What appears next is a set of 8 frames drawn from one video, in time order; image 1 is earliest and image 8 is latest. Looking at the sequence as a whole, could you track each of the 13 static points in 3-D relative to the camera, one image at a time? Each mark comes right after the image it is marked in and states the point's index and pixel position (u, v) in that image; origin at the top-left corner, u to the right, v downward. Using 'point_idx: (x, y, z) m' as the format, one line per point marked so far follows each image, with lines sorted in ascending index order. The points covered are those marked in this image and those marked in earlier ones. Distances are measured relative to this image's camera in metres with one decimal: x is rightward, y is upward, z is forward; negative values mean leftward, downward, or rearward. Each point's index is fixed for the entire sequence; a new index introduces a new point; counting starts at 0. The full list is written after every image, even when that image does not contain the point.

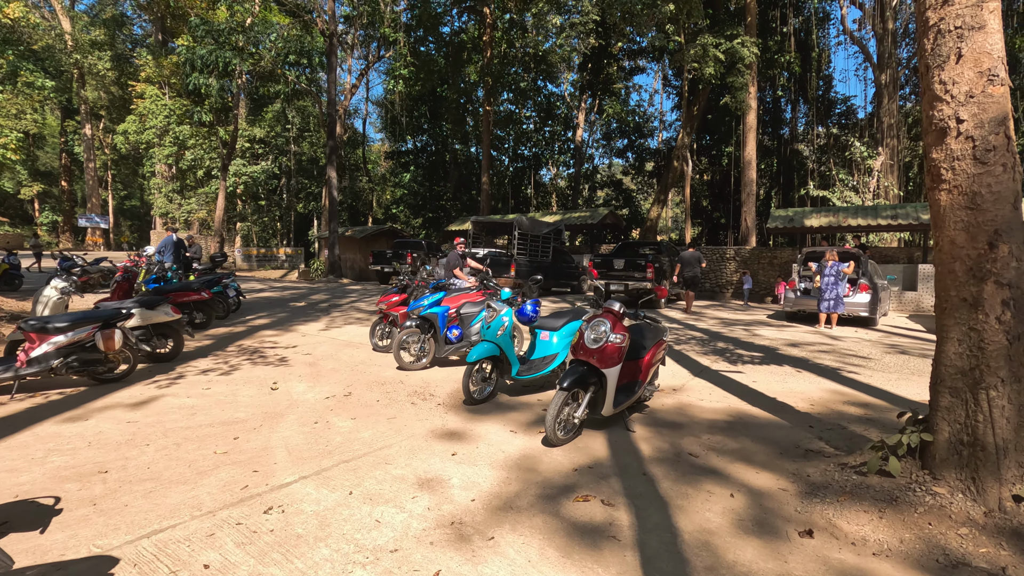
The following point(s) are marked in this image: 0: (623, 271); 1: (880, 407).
0: (+2.8, +0.4, +13.7) m
1: (+3.5, -1.1, +5.0) m
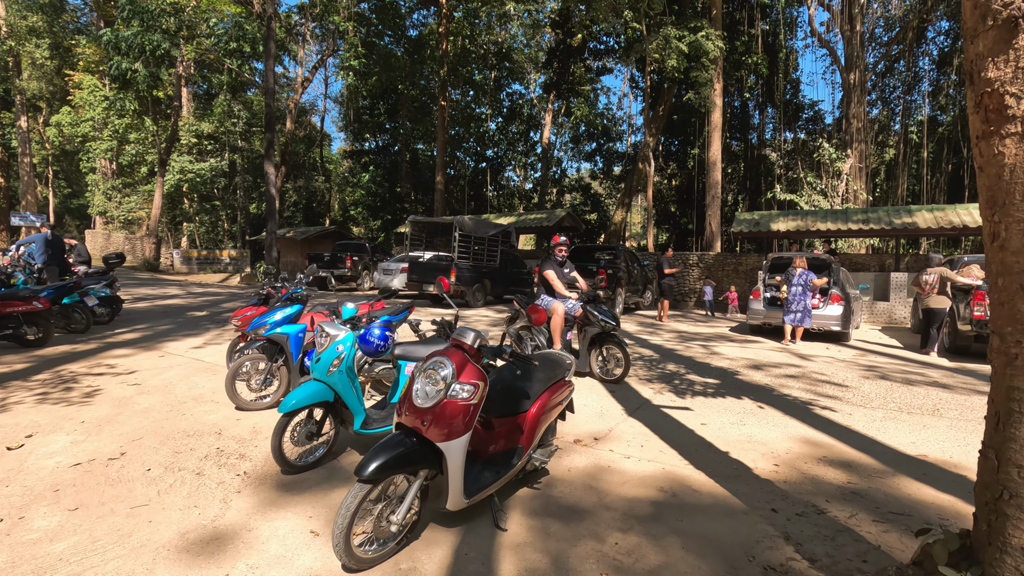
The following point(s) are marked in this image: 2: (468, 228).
0: (+1.4, +0.2, +12.3) m
1: (+2.4, -1.2, +3.7) m
2: (-1.2, +1.6, +13.9) m
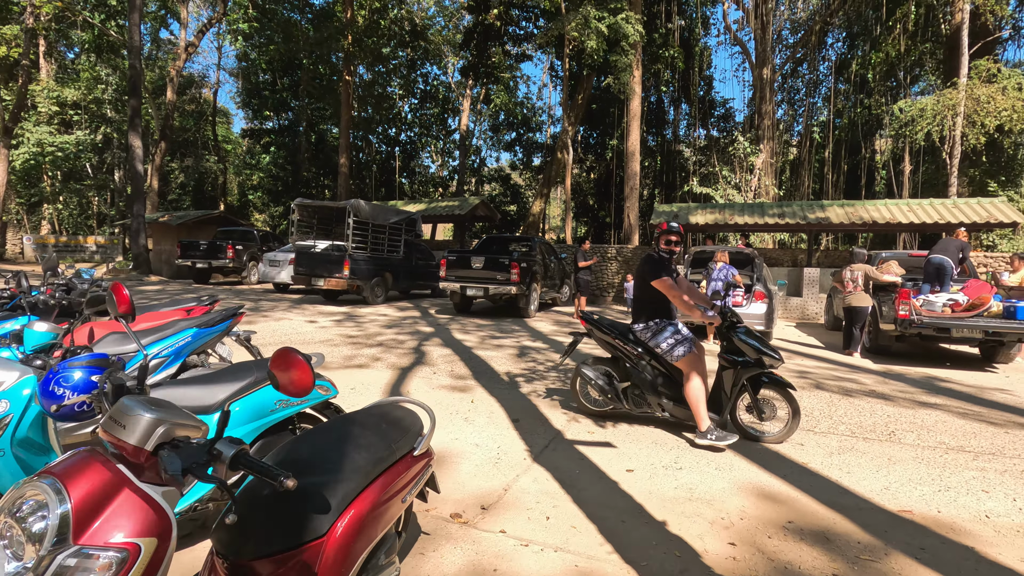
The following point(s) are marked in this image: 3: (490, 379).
0: (-0.6, +0.3, +11.0) m
1: (+1.7, -1.3, +2.6) m
2: (-3.3, +1.7, +12.2) m
3: (-0.3, -1.0, +5.8) m
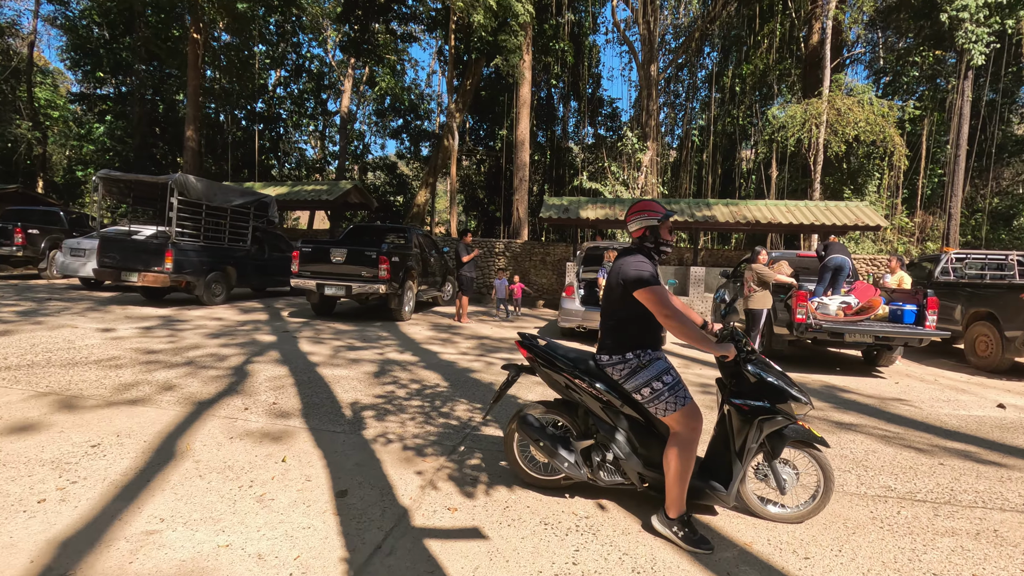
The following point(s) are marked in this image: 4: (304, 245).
0: (-2.9, +0.4, +9.3) m
1: (+1.0, -1.3, +1.5) m
2: (-5.8, +1.8, +9.8) m
3: (-1.5, -1.0, +4.3) m
4: (-3.6, +0.8, +9.4) m
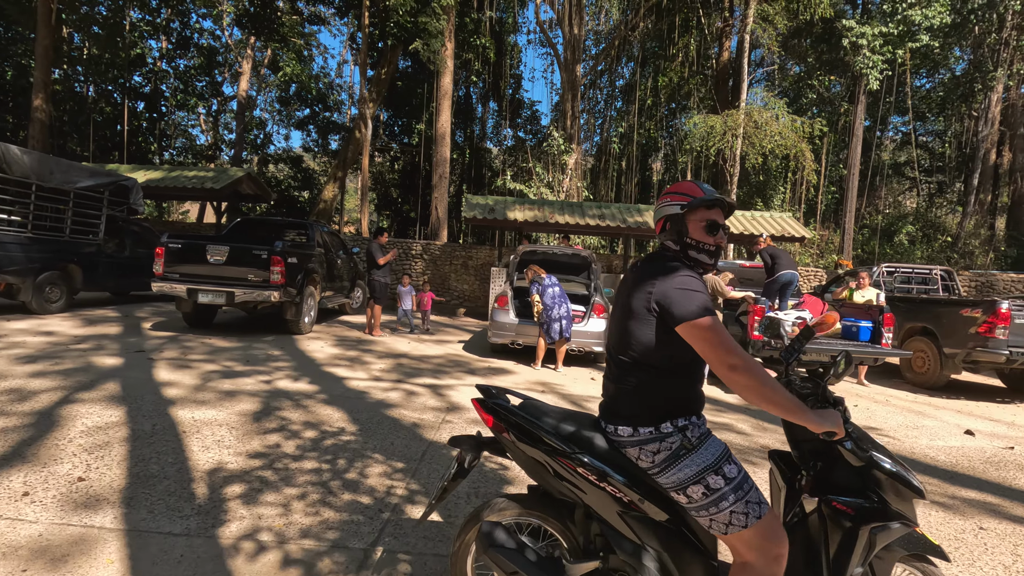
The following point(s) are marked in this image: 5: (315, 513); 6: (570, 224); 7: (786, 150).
0: (-4.0, +0.3, +7.5) m
1: (+1.1, -1.4, +0.5) m
2: (-6.9, +1.7, +7.6) m
3: (-1.8, -1.1, +2.8) m
4: (-4.8, +0.7, +7.5) m
5: (-1.0, -1.2, +2.8) m
6: (+1.4, +1.5, +12.5) m
7: (+9.3, +4.7, +18.2) m
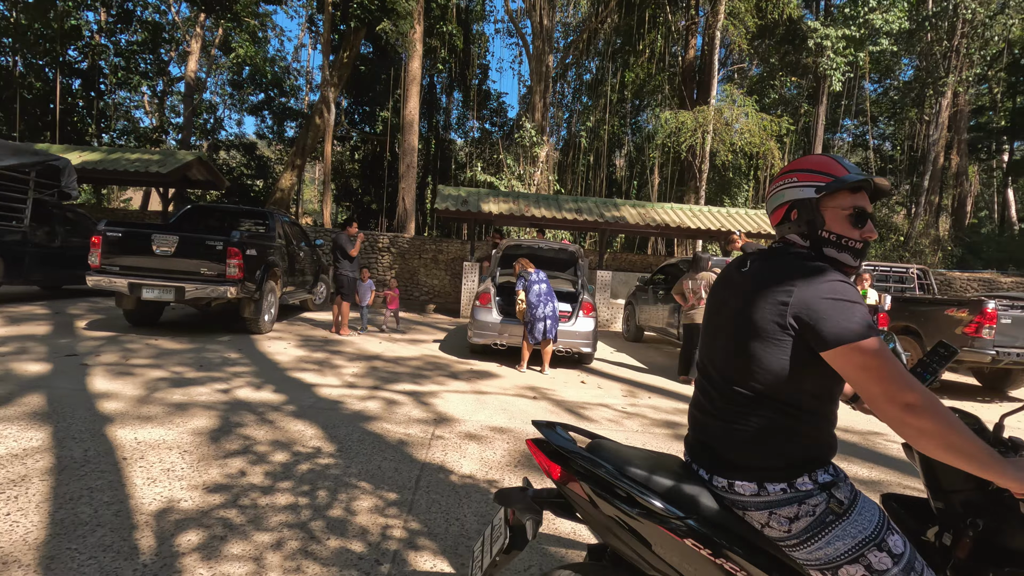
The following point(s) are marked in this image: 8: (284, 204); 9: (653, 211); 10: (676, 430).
0: (-4.2, +0.4, +6.7) m
1: (+1.4, -1.5, +0.1) m
2: (-7.1, +1.8, +6.6) m
3: (-1.7, -1.1, +2.2) m
4: (-5.0, +0.7, +6.7) m
5: (-0.9, -1.2, +2.2) m
6: (+0.8, +1.6, +12.1) m
7: (+8.3, +4.8, +18.3) m
8: (-8.1, +3.0, +19.1) m
9: (+3.4, +1.8, +12.8) m
10: (+1.5, -1.2, +4.7) m
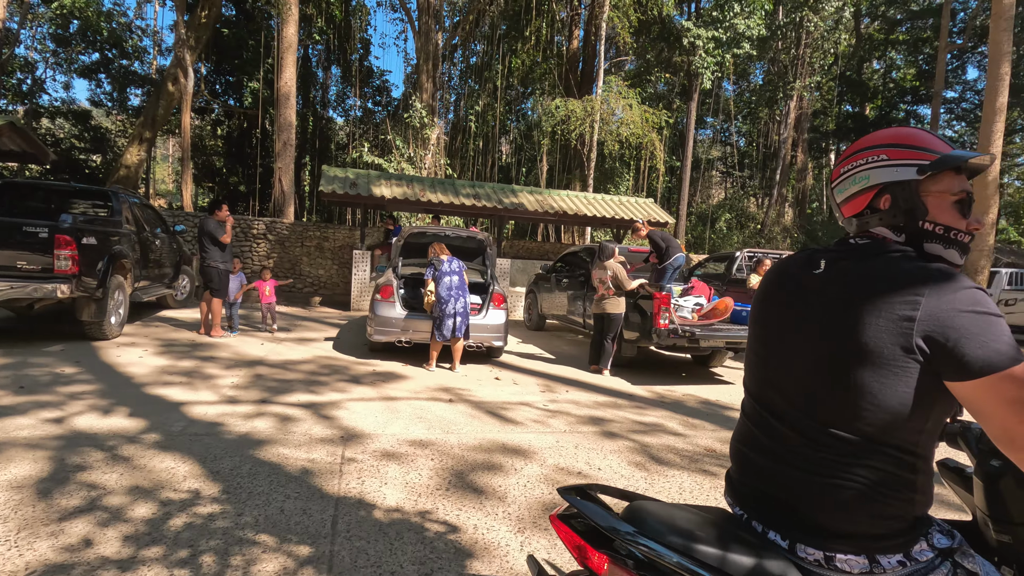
0: (-5.2, +0.4, +5.2) m
1: (+1.7, -1.5, 0.0) m
2: (-8.1, +1.8, +4.4) m
3: (-1.8, -1.1, +1.4) m
4: (-5.9, +0.7, +5.0) m
5: (-1.0, -1.2, +1.6) m
6: (-1.5, +1.8, +11.5) m
7: (+4.5, +5.3, +19.1) m
8: (-11.7, +3.2, +16.4) m
9: (+0.9, +2.1, +12.8) m
10: (+0.8, -1.1, +4.5) m
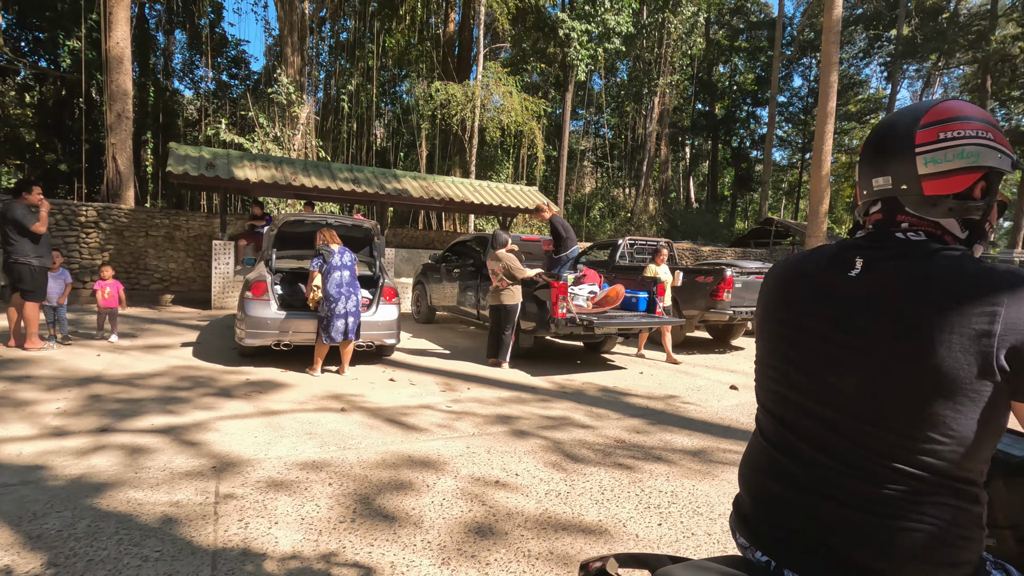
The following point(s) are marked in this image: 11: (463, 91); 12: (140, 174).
0: (-6.0, +0.3, +3.6) m
1: (+1.9, -1.5, +0.2) m
2: (-8.6, +1.6, +2.2) m
3: (-1.8, -1.2, +0.7) m
4: (-6.7, +0.6, +3.2) m
5: (-1.1, -1.2, +1.1) m
6: (-3.8, +2.0, +10.5) m
7: (+0.2, +5.8, +19.2) m
8: (-14.9, +3.2, +13.0) m
9: (-1.8, +2.4, +12.3) m
10: (0.0, -1.1, +4.3) m
11: (-1.6, +6.7, +18.1) m
12: (-13.3, +4.1, +19.2) m
